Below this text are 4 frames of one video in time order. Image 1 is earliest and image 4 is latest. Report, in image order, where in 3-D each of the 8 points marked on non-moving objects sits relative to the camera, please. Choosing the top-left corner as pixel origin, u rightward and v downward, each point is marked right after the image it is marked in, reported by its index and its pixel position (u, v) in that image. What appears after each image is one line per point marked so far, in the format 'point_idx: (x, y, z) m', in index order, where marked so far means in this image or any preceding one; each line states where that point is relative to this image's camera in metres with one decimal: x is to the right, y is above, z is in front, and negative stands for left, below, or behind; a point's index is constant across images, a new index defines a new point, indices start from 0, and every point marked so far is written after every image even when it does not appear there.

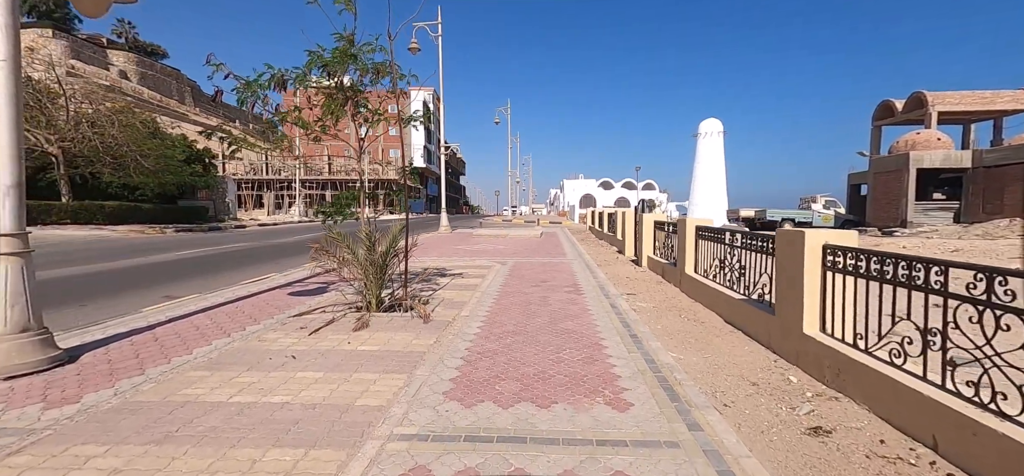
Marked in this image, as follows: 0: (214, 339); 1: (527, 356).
0: (-3.3, -1.1, +4.6) m
1: (+0.2, -1.2, +4.1) m
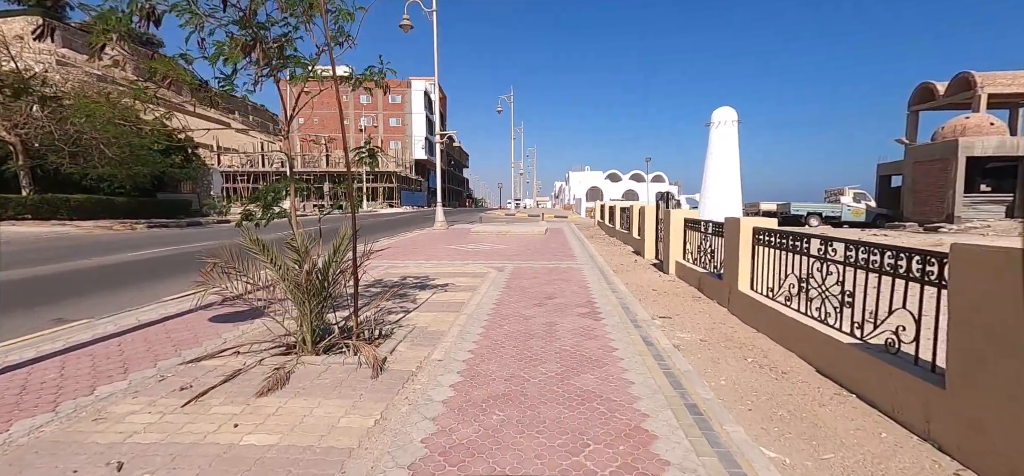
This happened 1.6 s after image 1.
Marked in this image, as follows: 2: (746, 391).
0: (-3.4, -1.2, +2.9) m
1: (+0.1, -1.3, +2.4) m
2: (+1.9, -1.3, +3.4) m
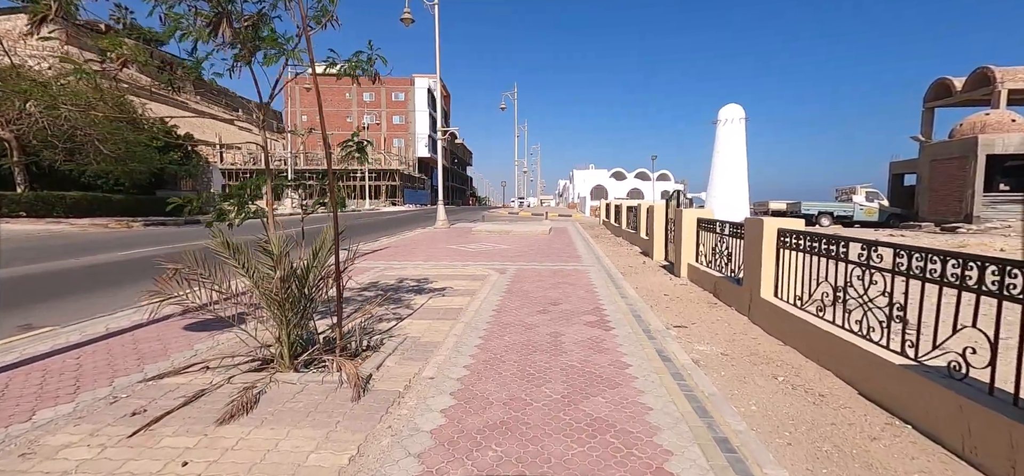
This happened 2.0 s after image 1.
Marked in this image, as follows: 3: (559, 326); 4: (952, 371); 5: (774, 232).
0: (-3.4, -1.2, +2.5) m
1: (+0.1, -1.3, +2.0) m
2: (+1.9, -1.3, +3.0) m
3: (+0.6, -1.0, +4.9) m
4: (+2.9, -0.9, +2.7) m
5: (+3.1, +0.1, +4.9) m
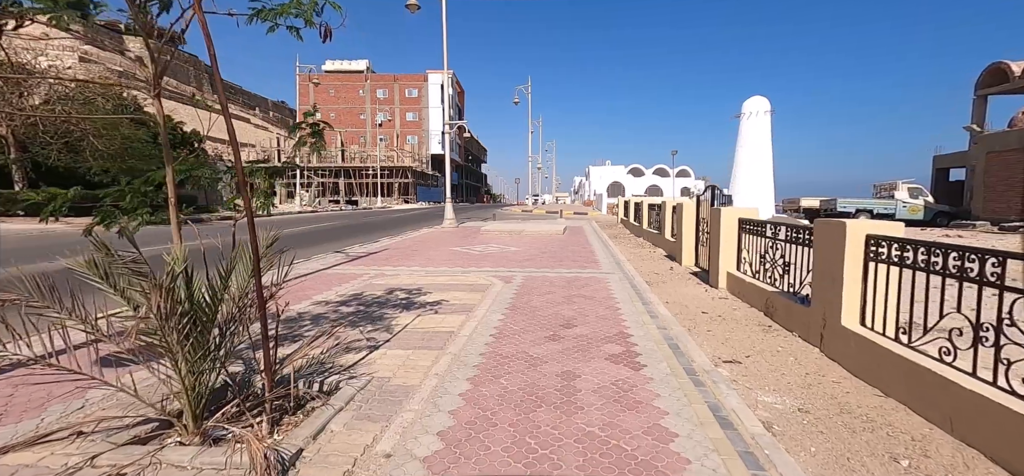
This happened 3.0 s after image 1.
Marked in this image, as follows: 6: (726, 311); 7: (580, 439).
0: (-3.5, -1.3, +1.5) m
1: (0.0, -1.4, +0.8) m
2: (+1.9, -1.4, +1.8) m
3: (+0.6, -1.1, +3.8) m
4: (+2.8, -1.0, +1.5) m
5: (+3.1, 0.0, +3.6) m
6: (+2.9, -1.0, +5.6) m
7: (+0.4, -1.2, +2.6) m
